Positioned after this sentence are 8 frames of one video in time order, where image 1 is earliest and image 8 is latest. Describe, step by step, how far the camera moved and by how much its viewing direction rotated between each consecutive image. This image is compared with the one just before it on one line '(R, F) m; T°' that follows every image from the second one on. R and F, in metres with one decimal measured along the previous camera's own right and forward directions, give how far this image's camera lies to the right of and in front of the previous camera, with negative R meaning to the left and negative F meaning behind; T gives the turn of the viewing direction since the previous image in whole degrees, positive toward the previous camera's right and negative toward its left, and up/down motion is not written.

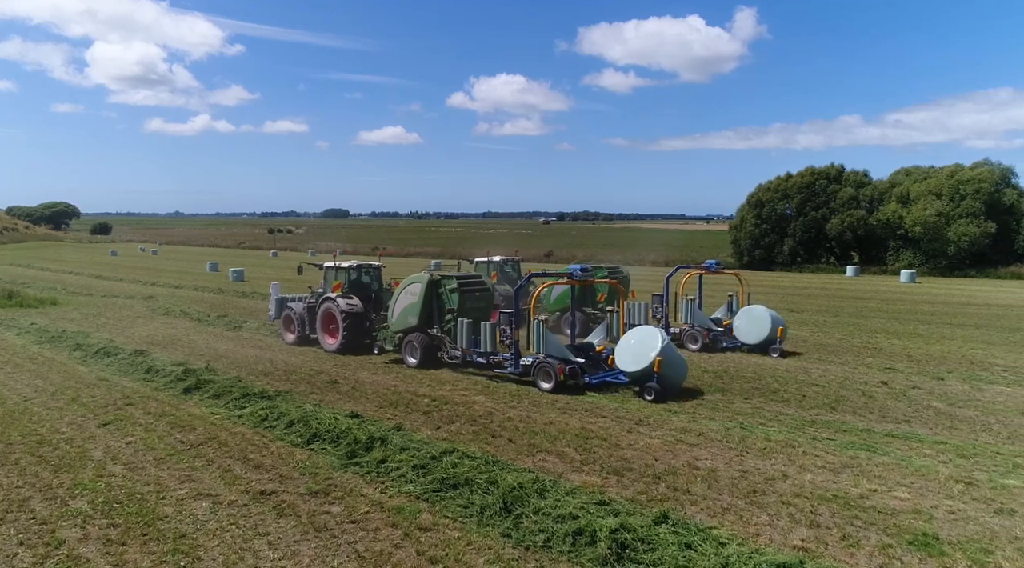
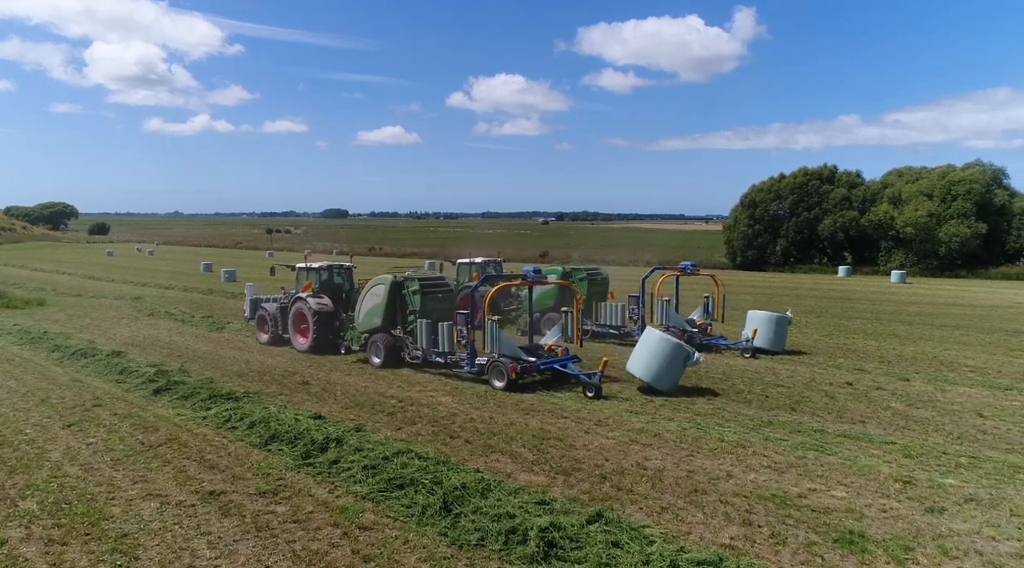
(+0.4, -0.1) m; 0°
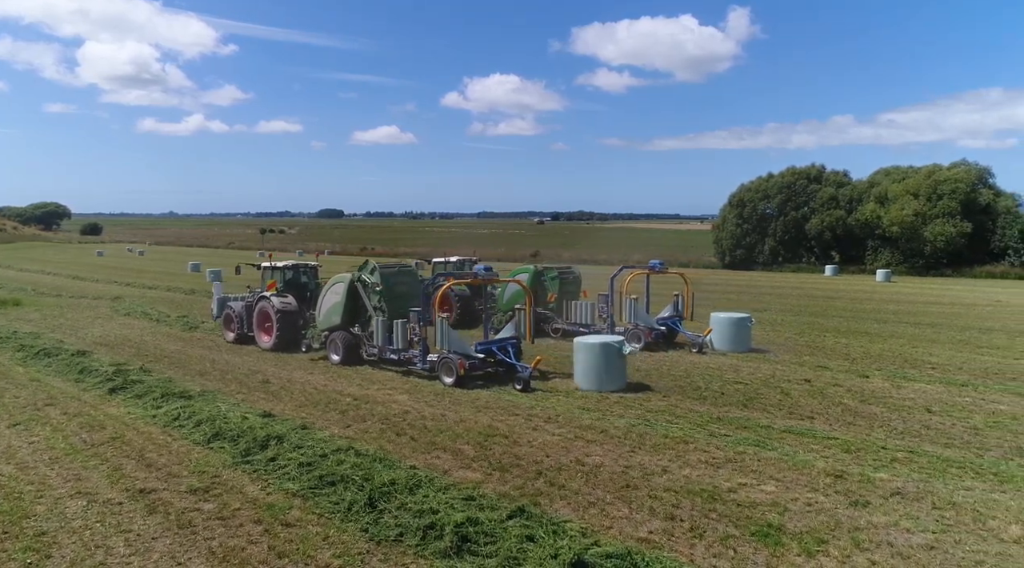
(+0.5, 0.0) m; +1°
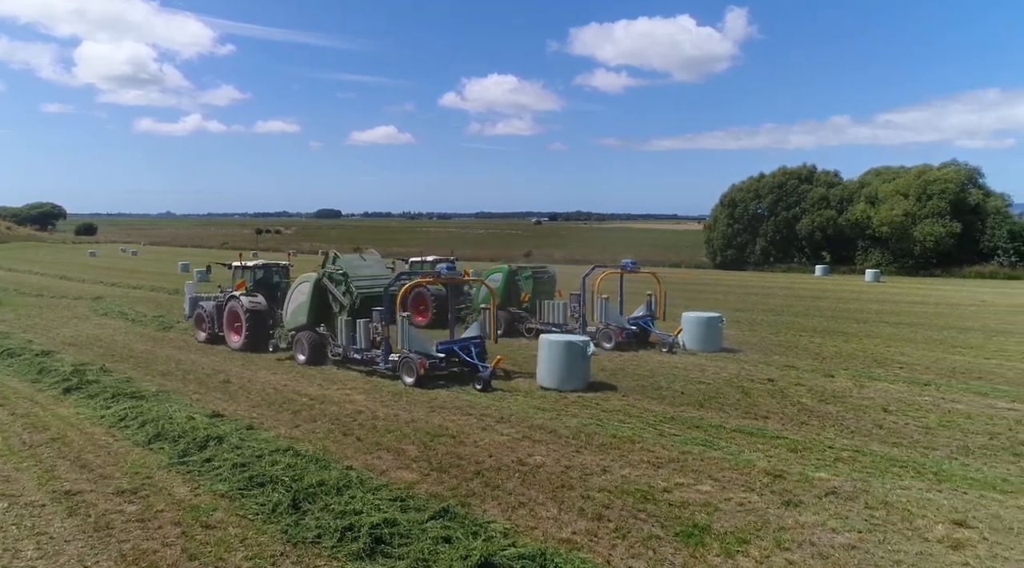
(+0.5, +0.1) m; 0°
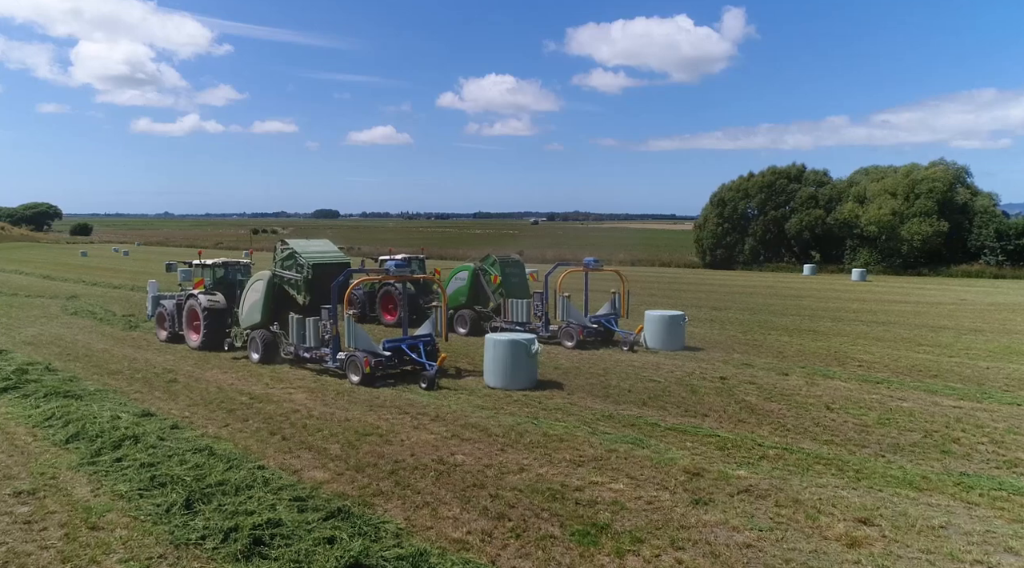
(+0.7, +0.1) m; 0°
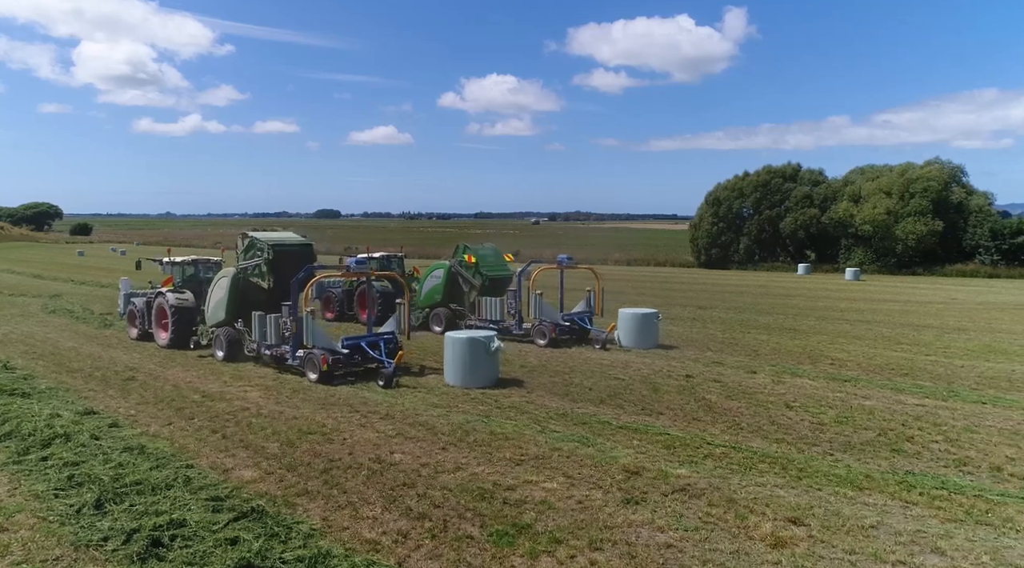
(+0.5, +0.1) m; 0°
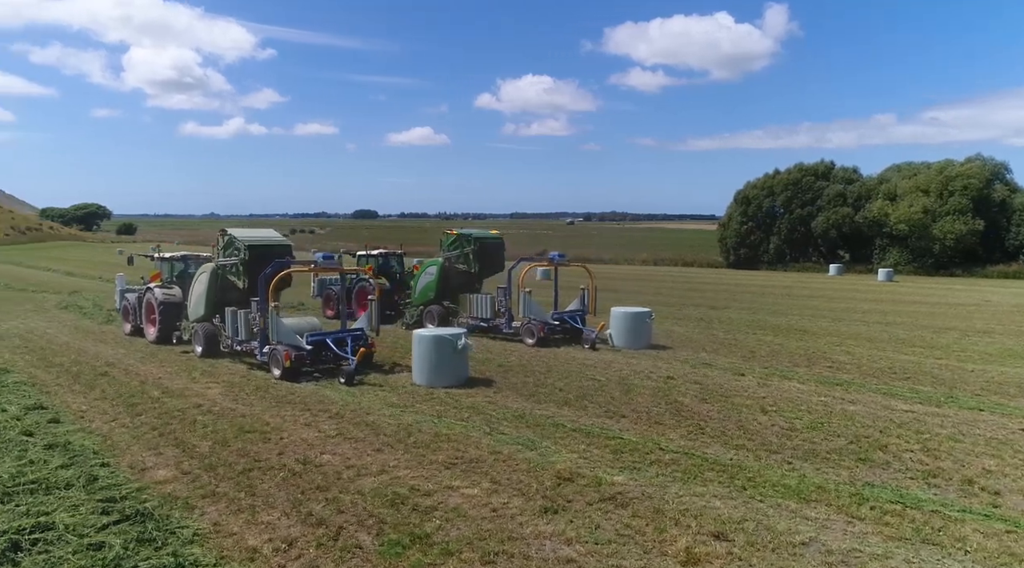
(+0.8, +0.4) m; -2°
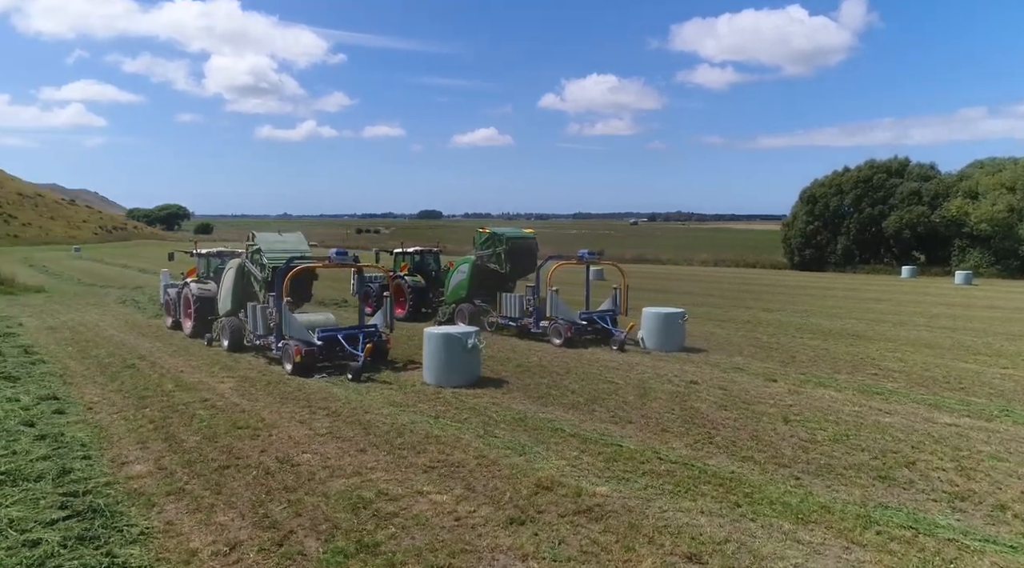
(+0.6, +0.3) m; -5°
